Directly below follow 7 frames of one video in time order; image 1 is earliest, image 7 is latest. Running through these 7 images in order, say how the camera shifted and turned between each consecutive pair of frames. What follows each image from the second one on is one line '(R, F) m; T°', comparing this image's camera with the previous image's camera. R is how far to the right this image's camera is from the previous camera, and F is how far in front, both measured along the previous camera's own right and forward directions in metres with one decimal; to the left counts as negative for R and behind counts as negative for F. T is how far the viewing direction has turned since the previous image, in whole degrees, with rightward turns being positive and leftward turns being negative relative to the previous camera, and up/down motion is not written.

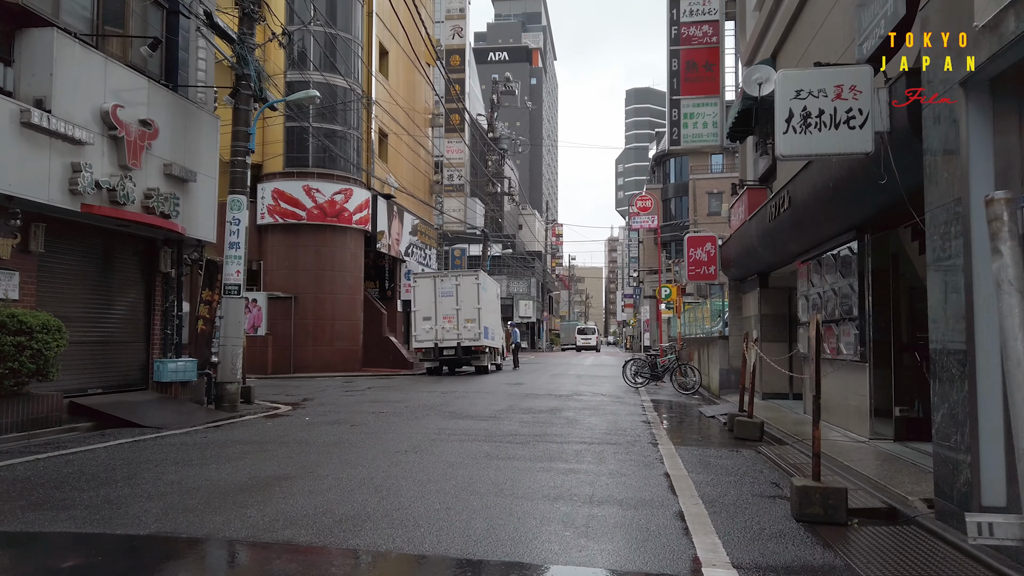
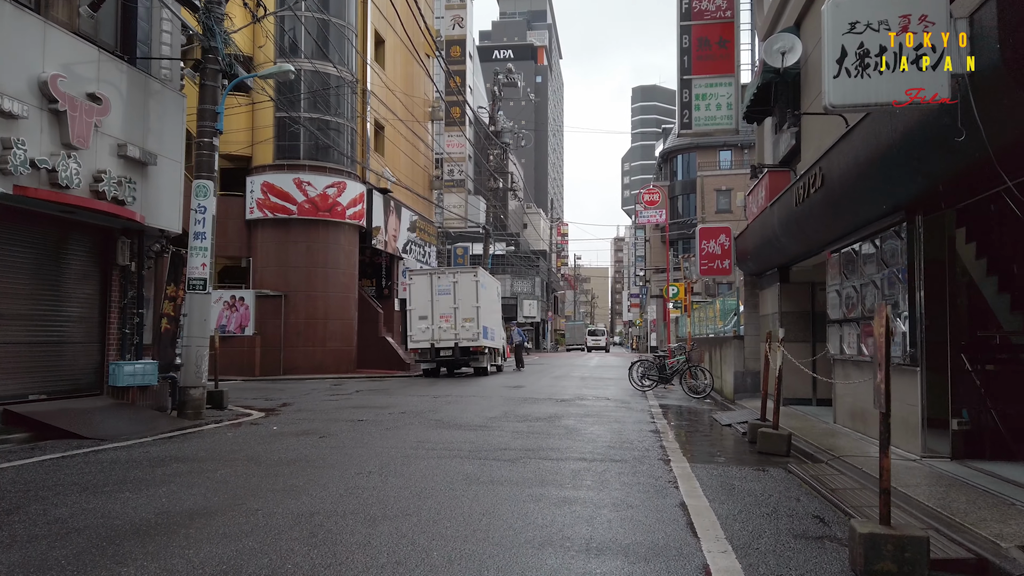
(+0.2, +1.4) m; 0°
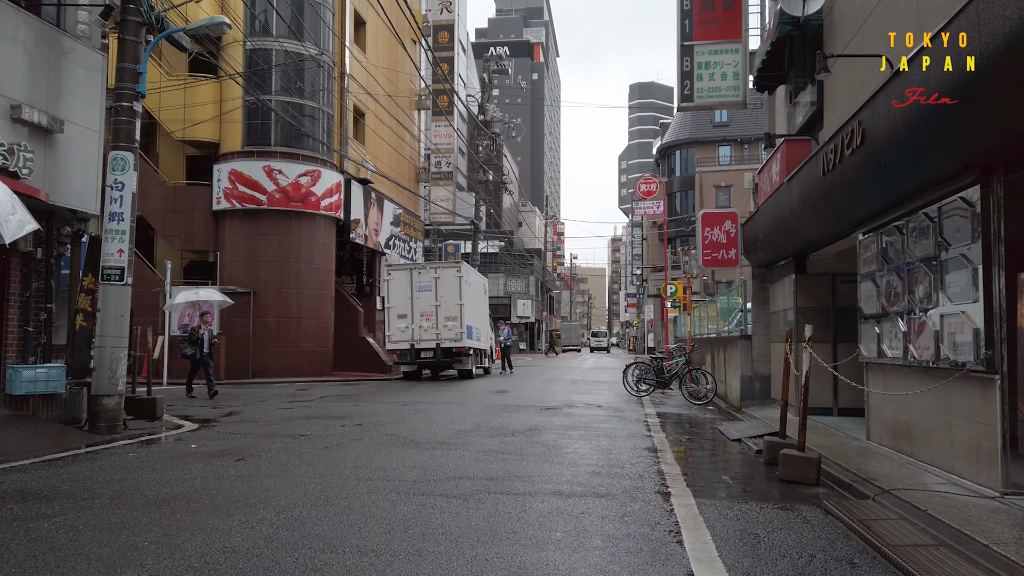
(+0.4, +1.9) m; 0°
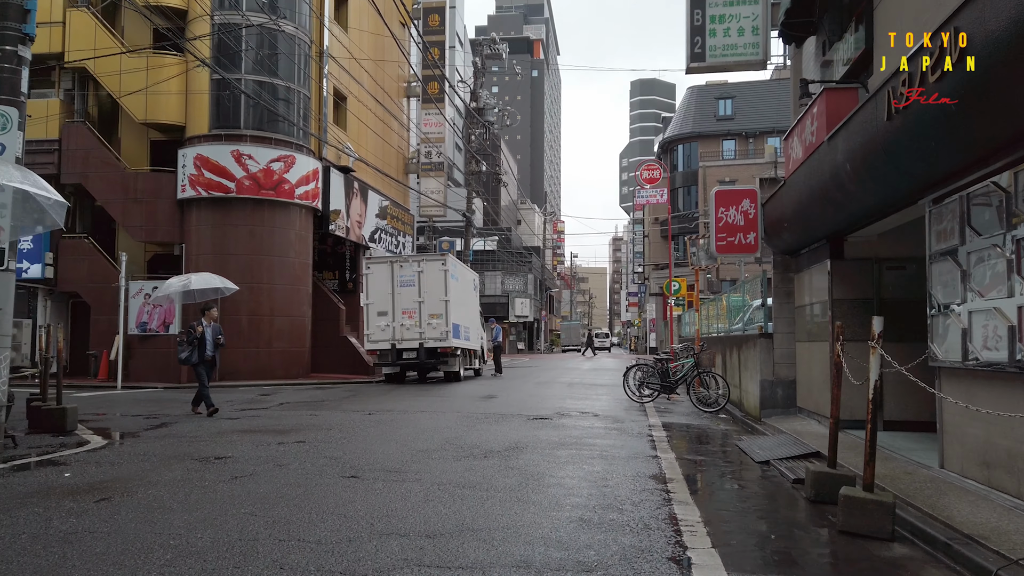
(+0.3, +2.1) m; 0°
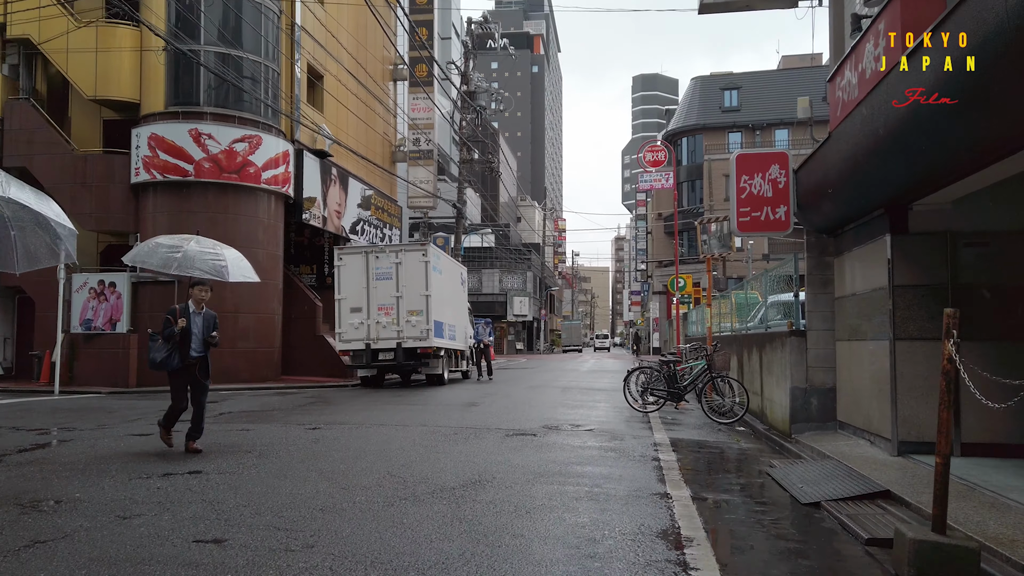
(+0.4, +2.3) m; 0°
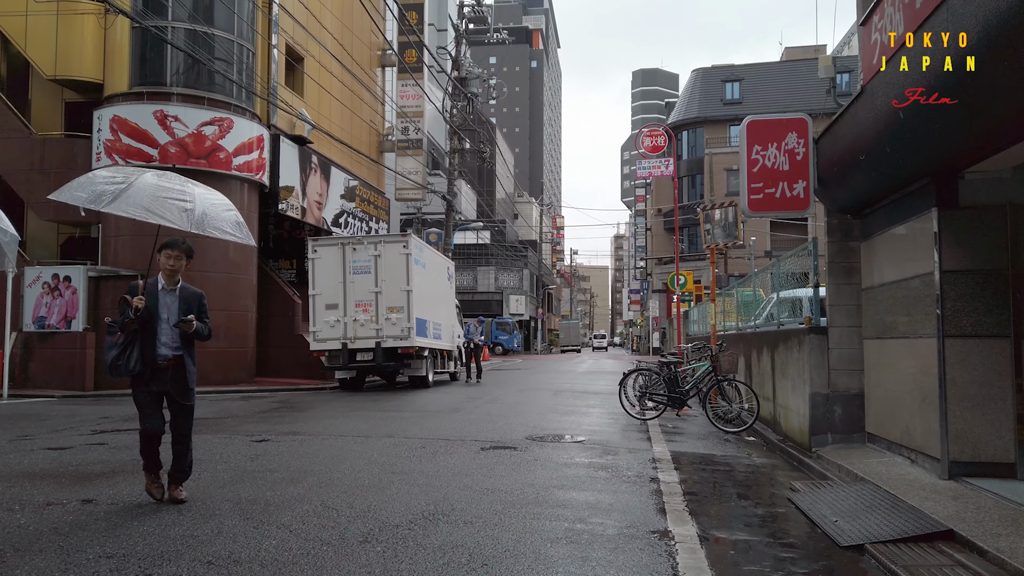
(+0.3, +1.4) m; 0°
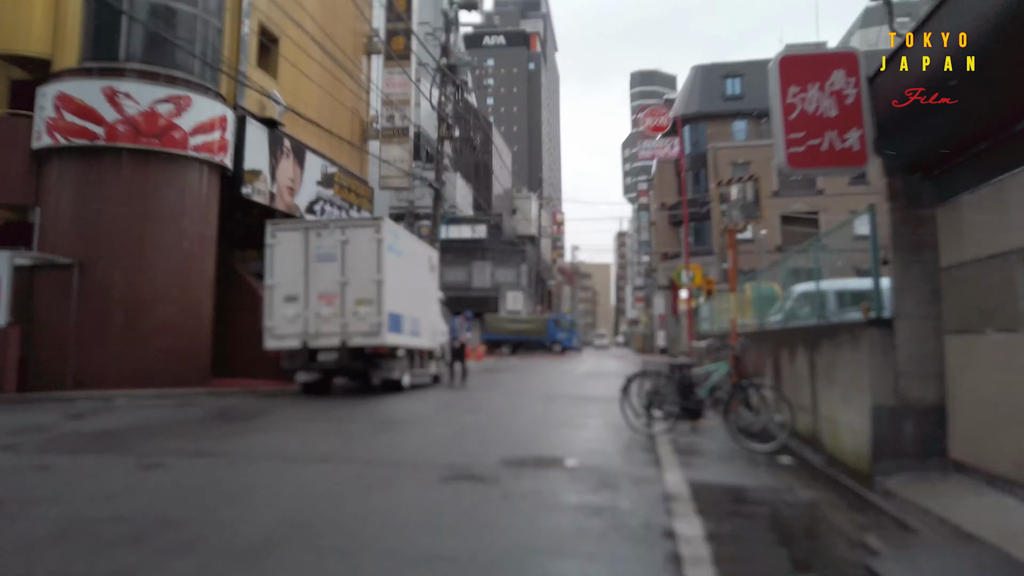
(+0.4, +2.1) m; -1°
